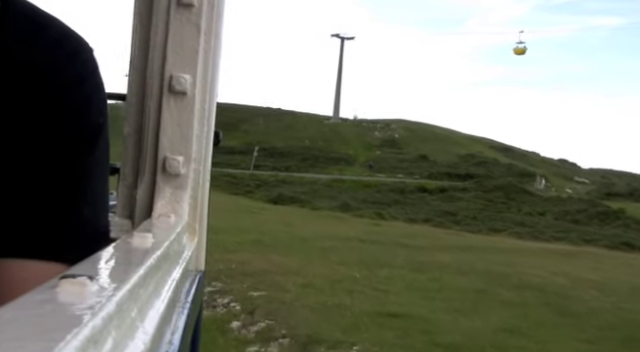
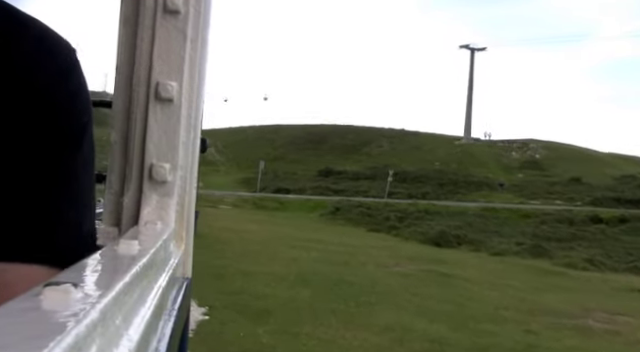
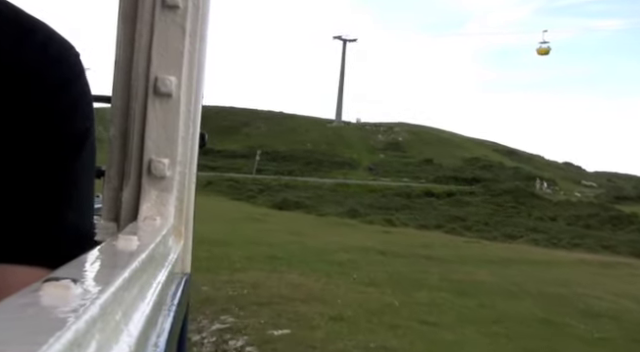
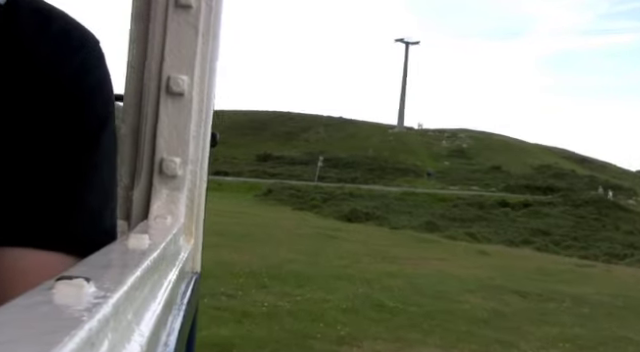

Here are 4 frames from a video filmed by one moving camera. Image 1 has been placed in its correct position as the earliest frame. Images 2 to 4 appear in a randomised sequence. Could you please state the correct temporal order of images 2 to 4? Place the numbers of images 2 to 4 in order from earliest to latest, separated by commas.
3, 4, 2
